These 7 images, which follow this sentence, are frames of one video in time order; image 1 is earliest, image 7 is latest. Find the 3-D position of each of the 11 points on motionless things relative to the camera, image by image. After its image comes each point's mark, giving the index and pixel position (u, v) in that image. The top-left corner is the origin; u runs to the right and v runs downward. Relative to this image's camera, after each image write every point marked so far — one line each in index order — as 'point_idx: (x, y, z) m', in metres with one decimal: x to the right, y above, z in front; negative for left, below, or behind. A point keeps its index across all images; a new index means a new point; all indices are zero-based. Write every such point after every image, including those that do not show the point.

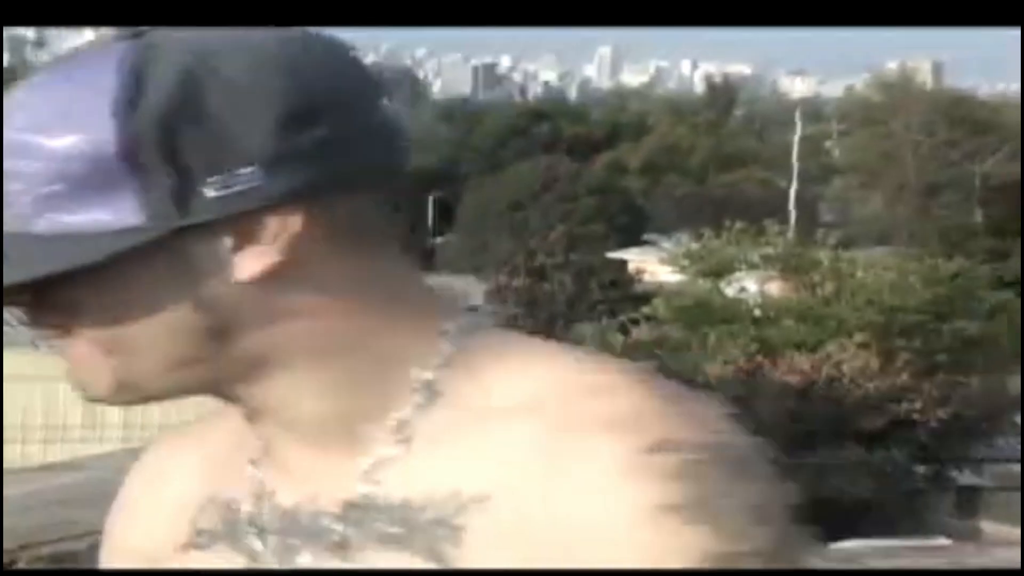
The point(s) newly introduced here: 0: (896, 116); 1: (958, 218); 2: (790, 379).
0: (+0.4, +0.2, +1.2) m
1: (+0.4, +0.1, +1.3) m
2: (+0.3, -0.1, +1.2) m
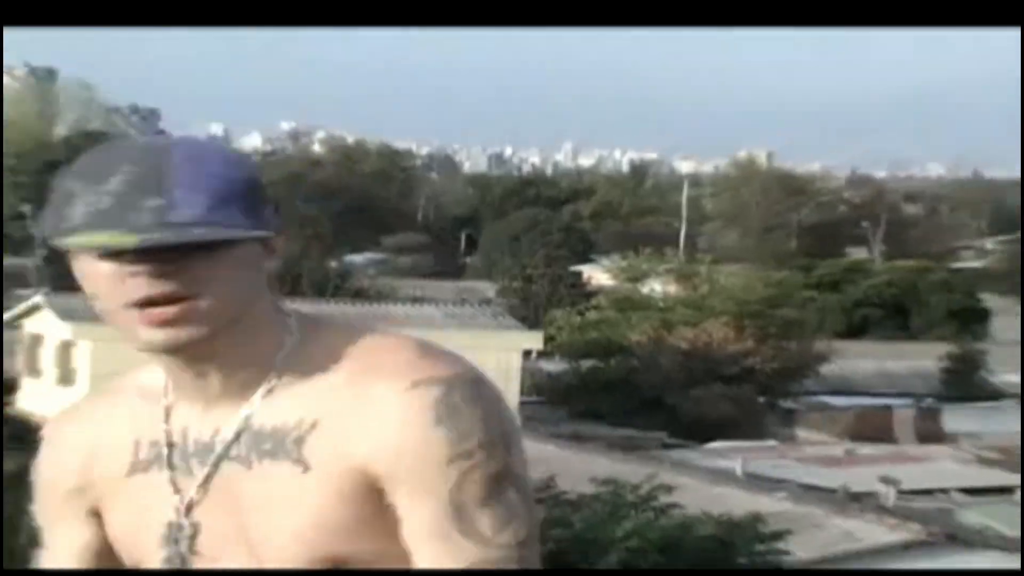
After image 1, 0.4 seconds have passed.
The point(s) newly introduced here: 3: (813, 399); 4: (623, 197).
0: (+0.4, +0.2, +2.1) m
1: (+0.4, +0.1, +2.1) m
2: (+0.3, -0.1, +2.1) m
3: (+0.5, -0.2, +2.1) m
4: (+0.2, +0.1, +2.1) m
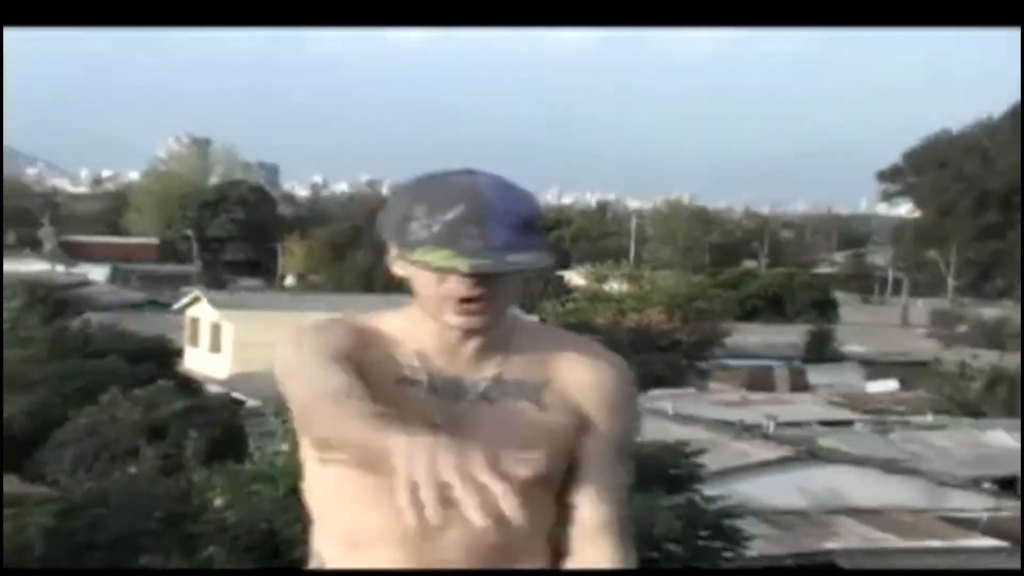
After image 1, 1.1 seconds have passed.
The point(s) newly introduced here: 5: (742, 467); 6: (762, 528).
0: (+0.4, +0.2, +3.1) m
1: (+0.5, +0.1, +3.2) m
2: (+0.3, -0.1, +3.1) m
3: (+0.5, -0.2, +3.1) m
4: (+0.2, +0.1, +3.1) m
5: (+0.5, -0.4, +3.1) m
6: (+0.6, -0.6, +3.2) m
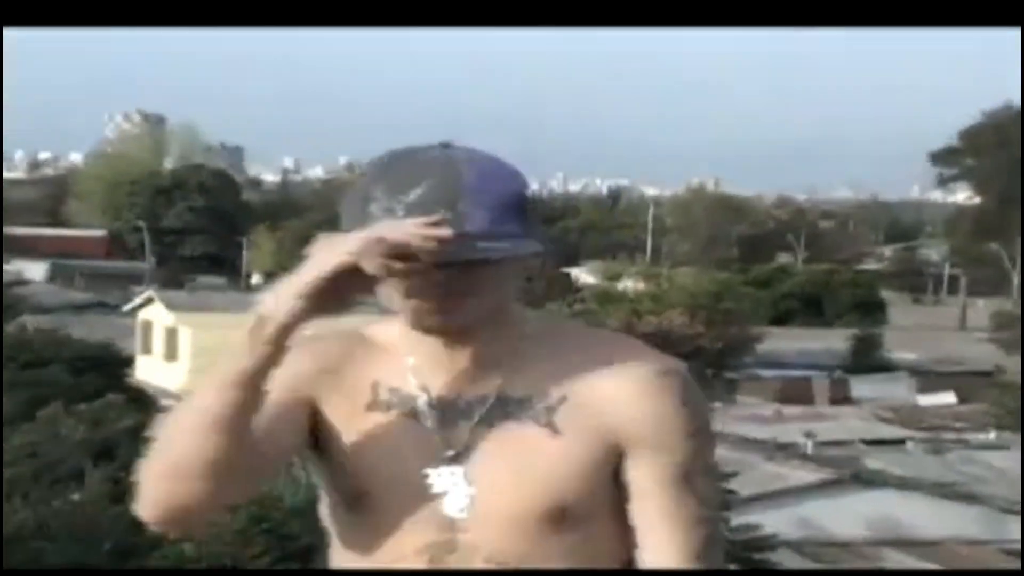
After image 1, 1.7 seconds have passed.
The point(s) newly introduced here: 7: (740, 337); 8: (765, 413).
0: (+0.4, +0.2, +2.7) m
1: (+0.5, +0.1, +2.8) m
2: (+0.3, -0.1, +2.7) m
3: (+0.5, -0.2, +2.7) m
4: (+0.2, +0.1, +2.7) m
5: (+0.5, -0.4, +2.7) m
6: (+0.6, -0.6, +2.8) m
7: (+0.5, -0.1, +2.8) m
8: (+0.5, -0.3, +2.8) m
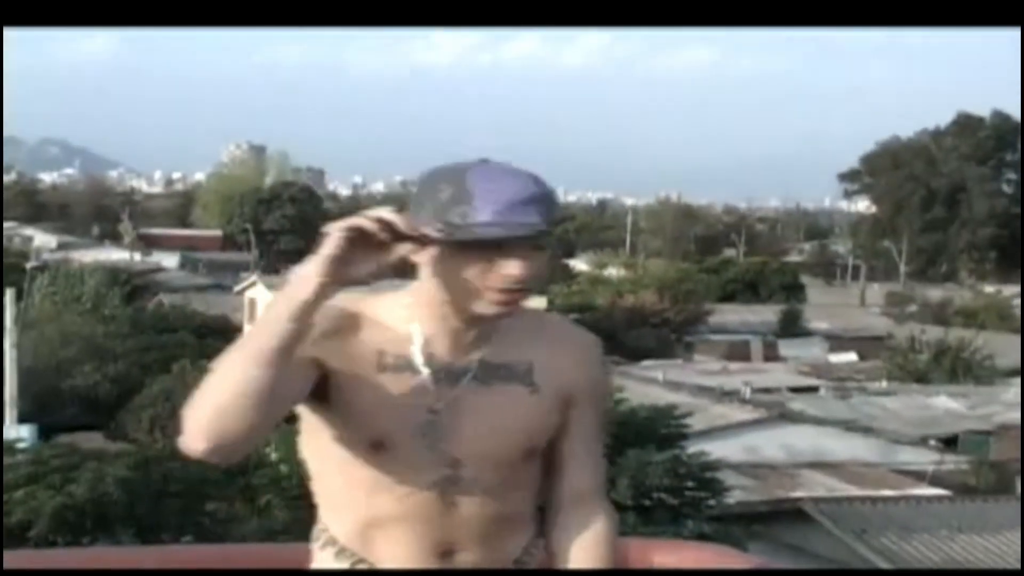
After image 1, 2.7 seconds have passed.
0: (+0.4, +0.2, +3.6) m
1: (+0.5, +0.1, +3.7) m
2: (+0.3, 0.0, +3.6) m
3: (+0.5, -0.1, +3.7) m
4: (+0.2, +0.2, +3.6) m
5: (+0.6, -0.4, +3.6) m
6: (+0.6, -0.5, +3.7) m
7: (+0.5, -0.1, +3.7) m
8: (+0.6, -0.2, +3.7) m
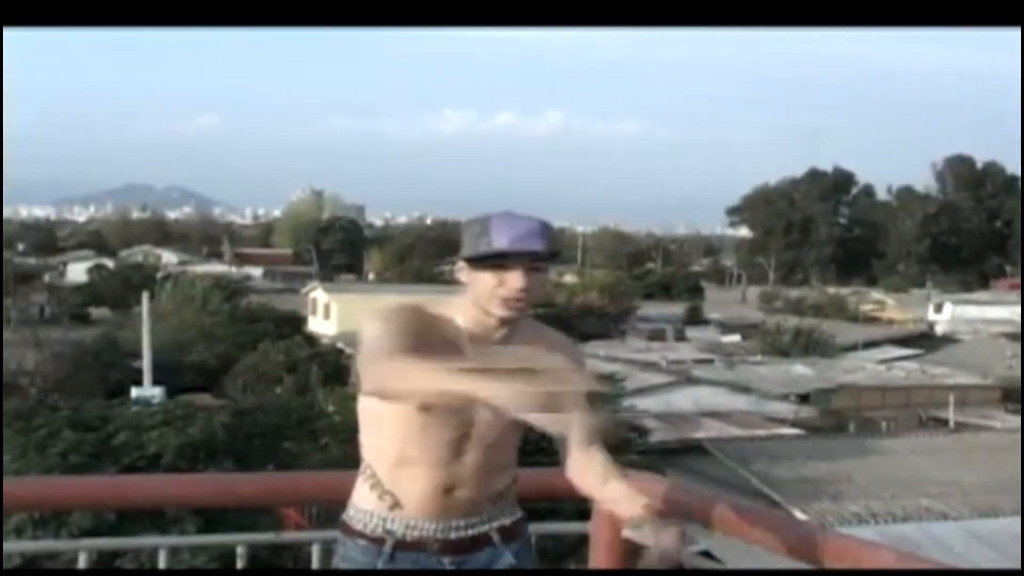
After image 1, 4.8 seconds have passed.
0: (+0.4, +0.2, +5.1) m
1: (+0.4, +0.1, +5.2) m
2: (+0.3, -0.1, +5.2) m
3: (+0.5, -0.1, +5.2) m
4: (+0.2, +0.2, +5.2) m
5: (+0.5, -0.4, +5.2) m
6: (+0.6, -0.5, +5.2) m
7: (+0.5, -0.1, +5.2) m
8: (+0.5, -0.2, +5.2) m
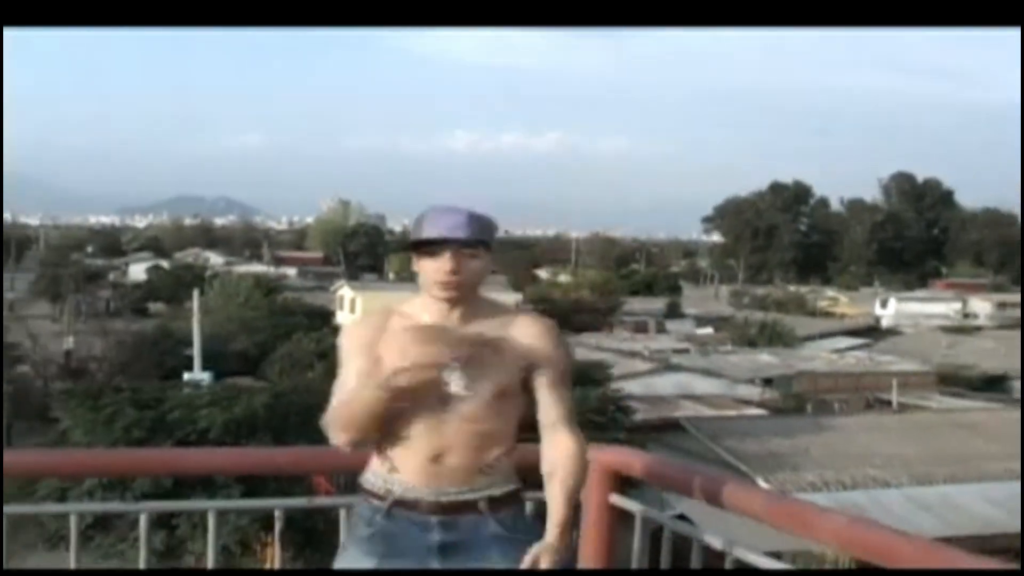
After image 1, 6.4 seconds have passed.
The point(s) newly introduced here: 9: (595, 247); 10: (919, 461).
0: (+0.4, +0.2, +5.9) m
1: (+0.4, +0.1, +6.0) m
2: (+0.3, 0.0, +5.9) m
3: (+0.5, -0.1, +6.0) m
4: (+0.2, +0.2, +5.9) m
5: (+0.5, -0.4, +6.0) m
6: (+0.6, -0.5, +6.0) m
7: (+0.5, -0.1, +6.0) m
8: (+0.5, -0.2, +6.0) m
9: (+0.3, +0.2, +5.9) m
10: (+1.7, -0.7, +5.6) m
